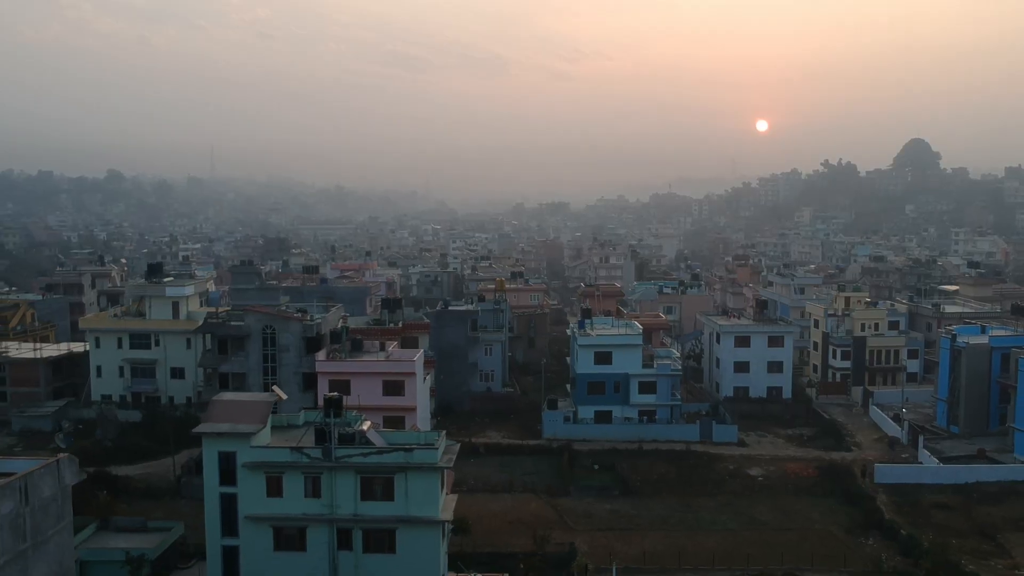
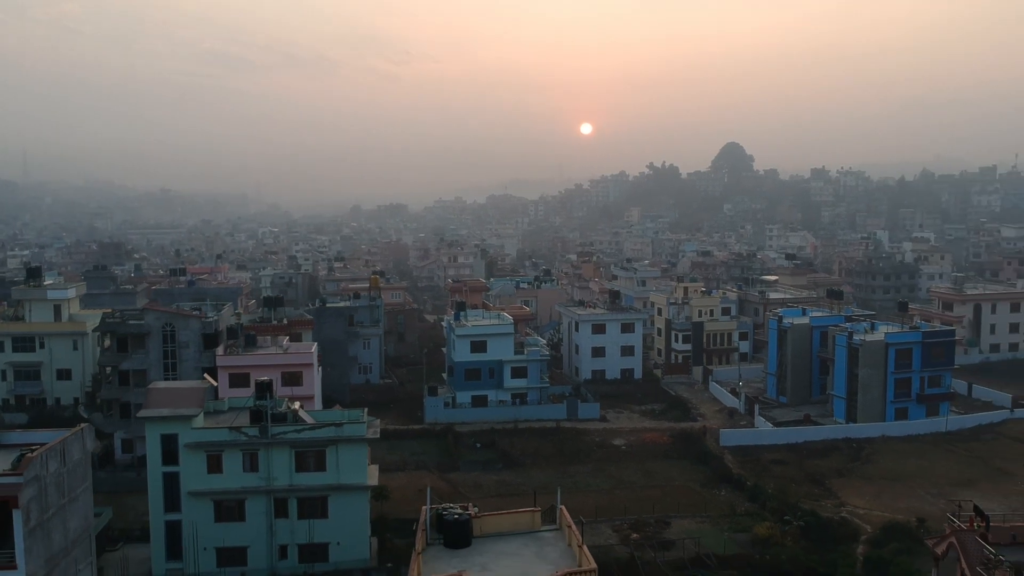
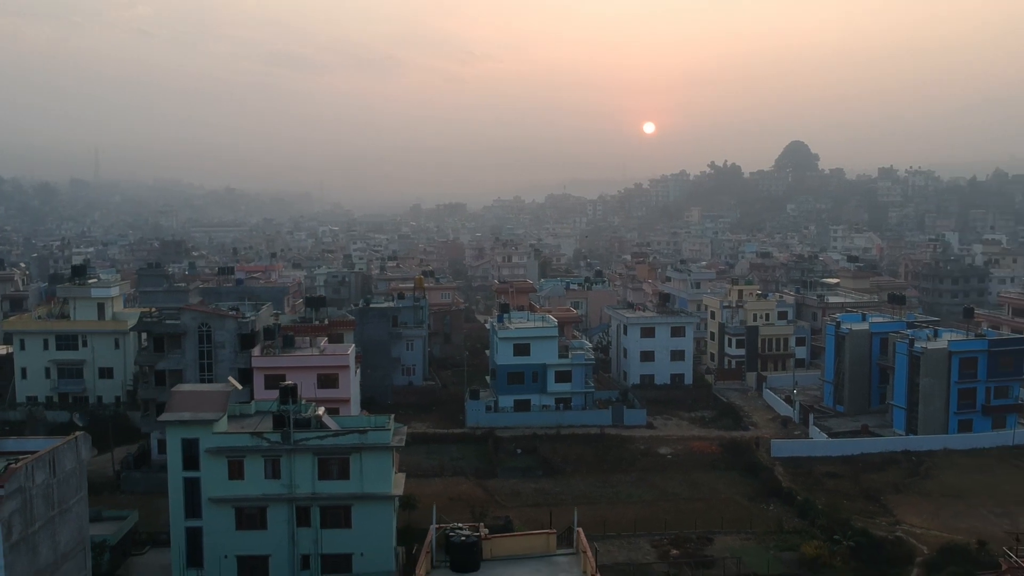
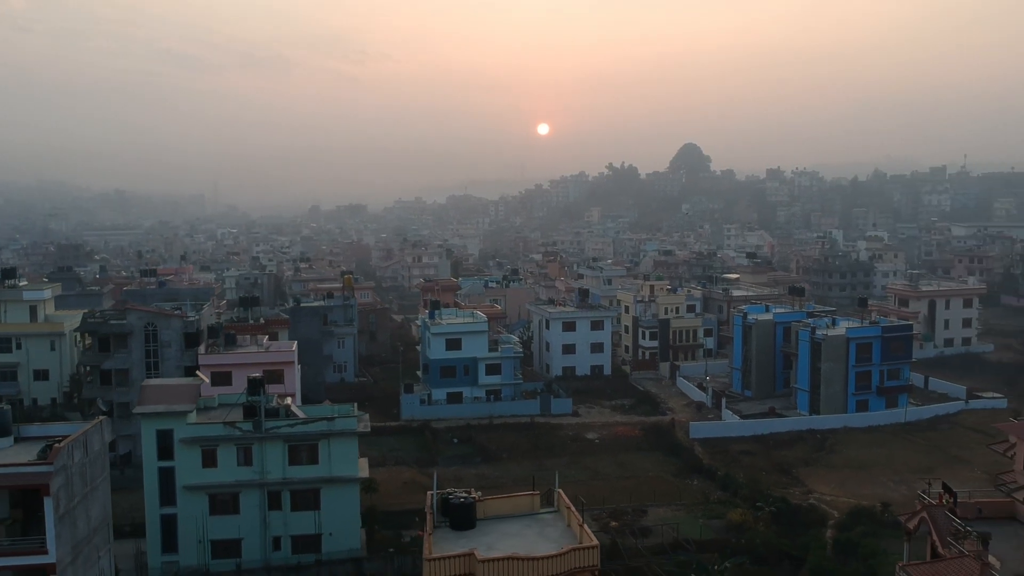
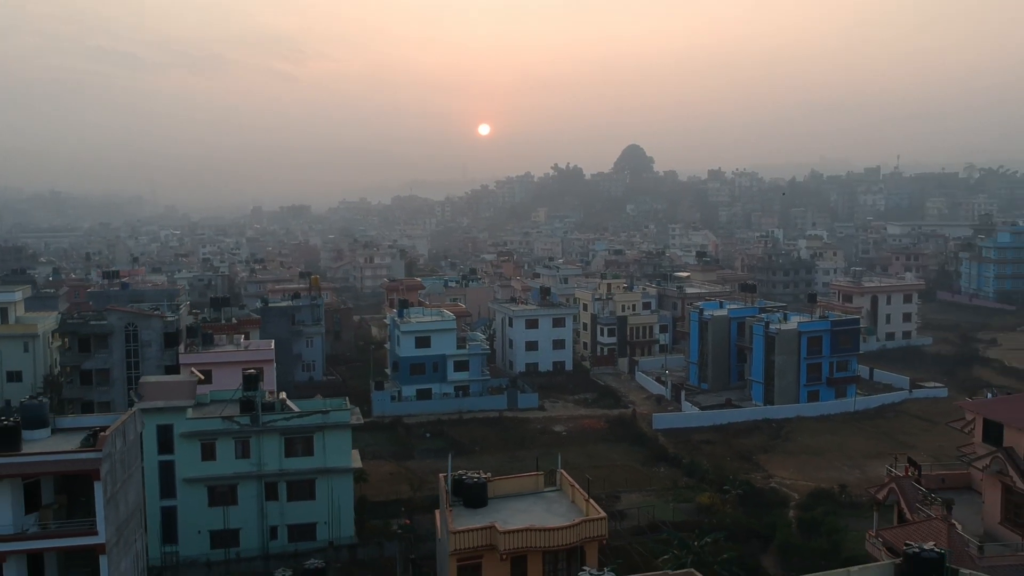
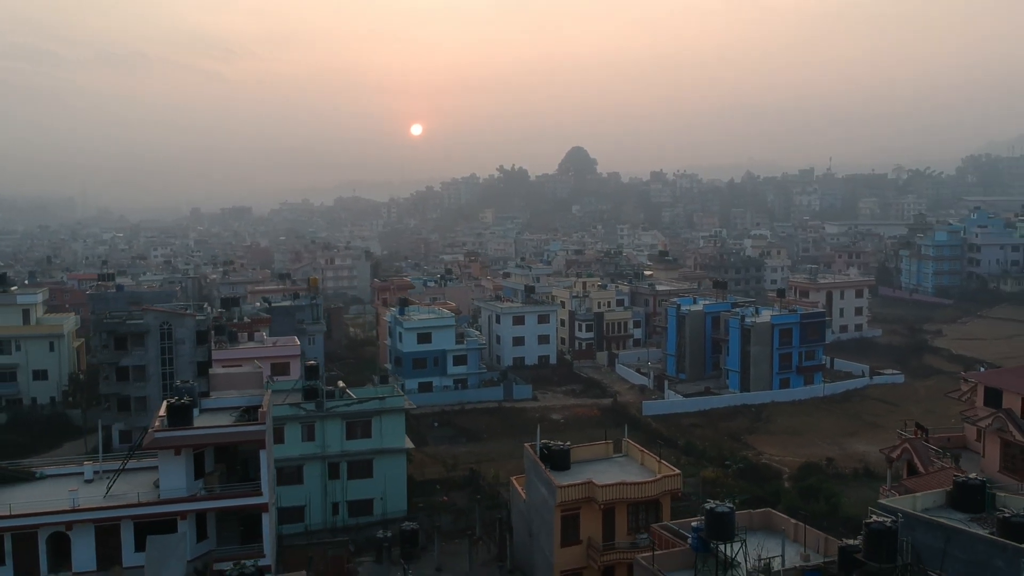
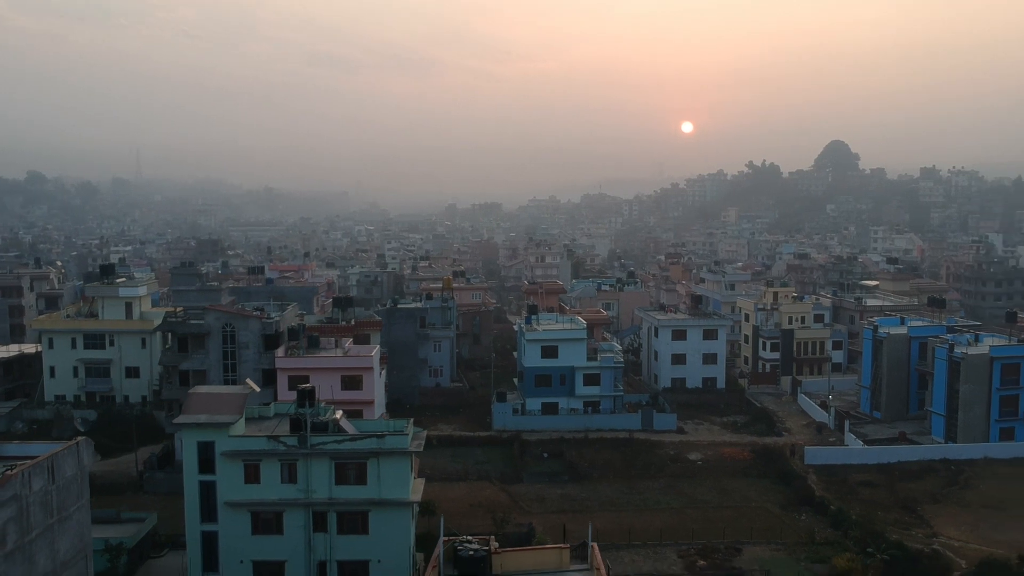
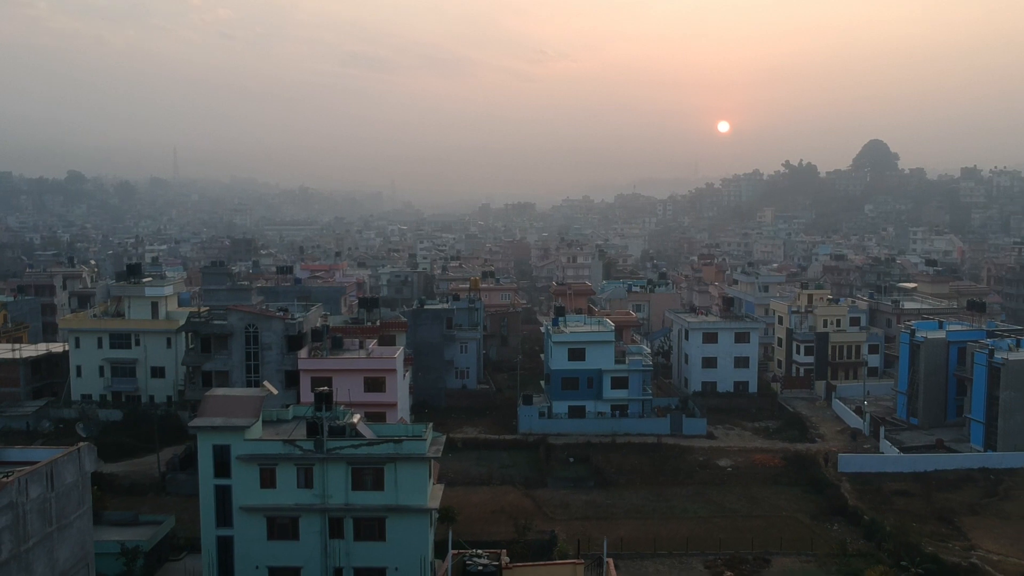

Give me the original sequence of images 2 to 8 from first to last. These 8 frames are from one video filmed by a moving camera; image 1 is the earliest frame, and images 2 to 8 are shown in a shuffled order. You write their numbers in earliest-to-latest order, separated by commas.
8, 7, 3, 2, 4, 5, 6
